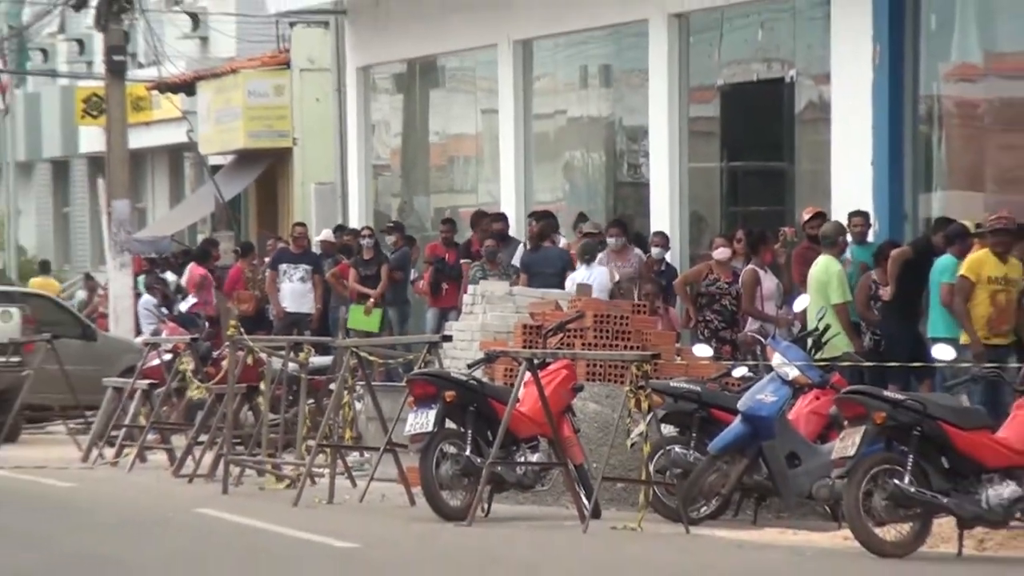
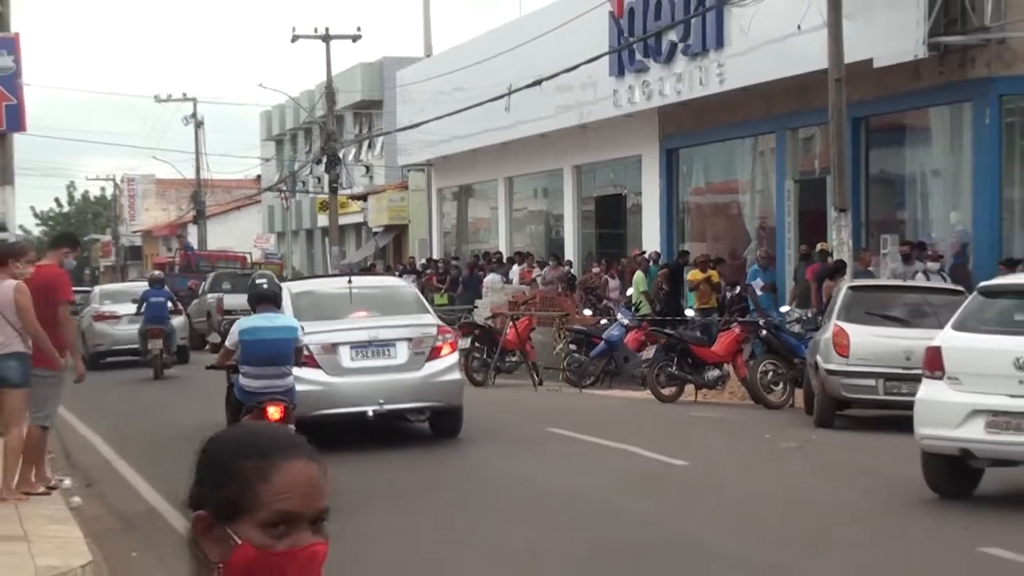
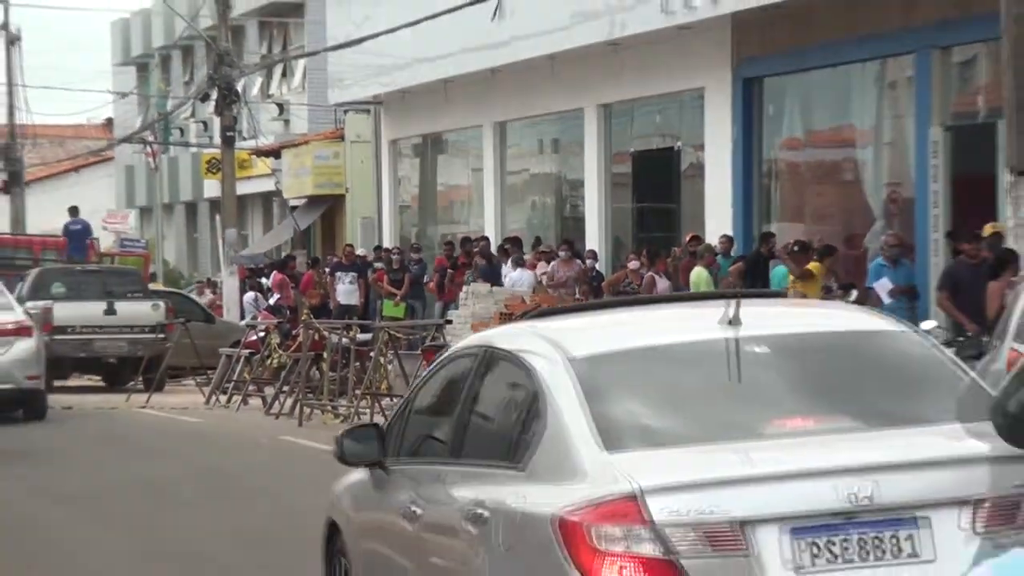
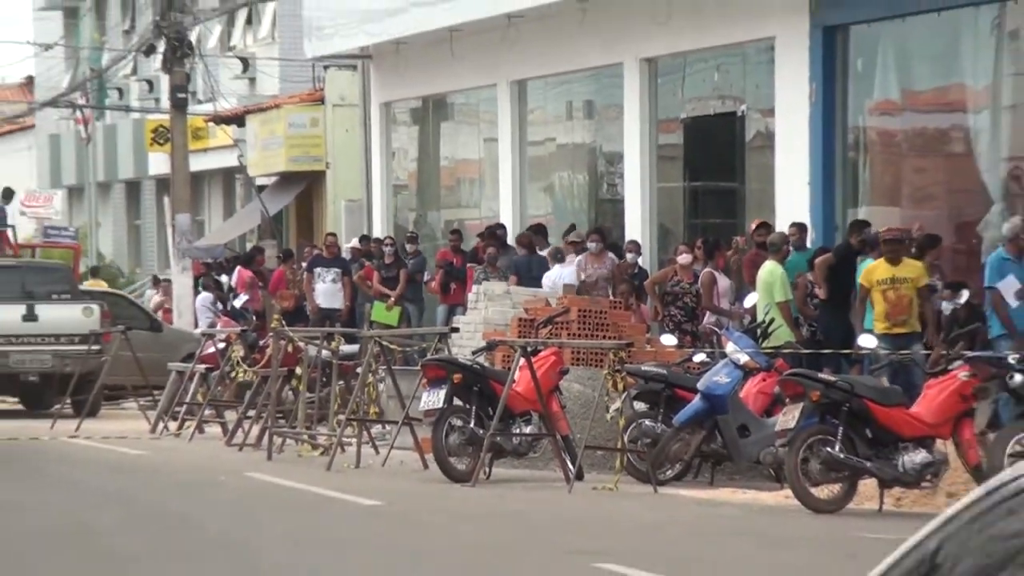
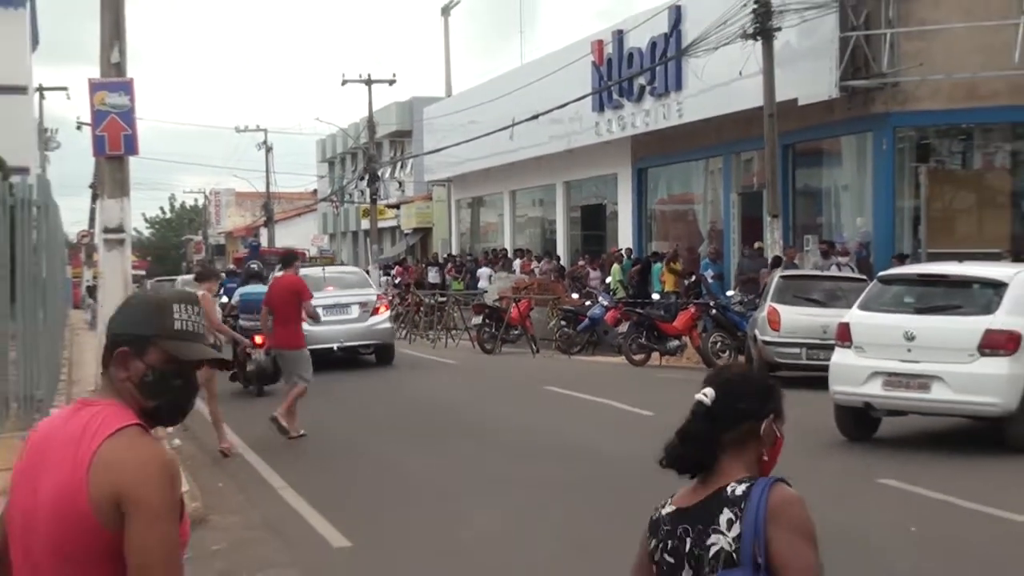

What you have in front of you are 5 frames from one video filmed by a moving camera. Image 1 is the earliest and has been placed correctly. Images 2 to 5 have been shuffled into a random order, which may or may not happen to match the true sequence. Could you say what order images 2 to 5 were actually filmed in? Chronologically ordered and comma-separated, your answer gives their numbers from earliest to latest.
4, 3, 2, 5
